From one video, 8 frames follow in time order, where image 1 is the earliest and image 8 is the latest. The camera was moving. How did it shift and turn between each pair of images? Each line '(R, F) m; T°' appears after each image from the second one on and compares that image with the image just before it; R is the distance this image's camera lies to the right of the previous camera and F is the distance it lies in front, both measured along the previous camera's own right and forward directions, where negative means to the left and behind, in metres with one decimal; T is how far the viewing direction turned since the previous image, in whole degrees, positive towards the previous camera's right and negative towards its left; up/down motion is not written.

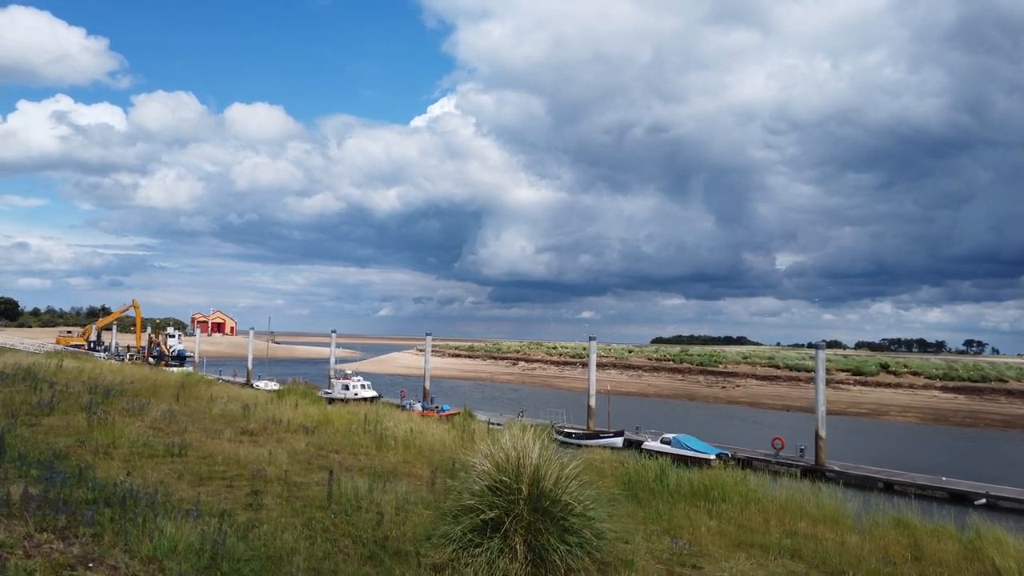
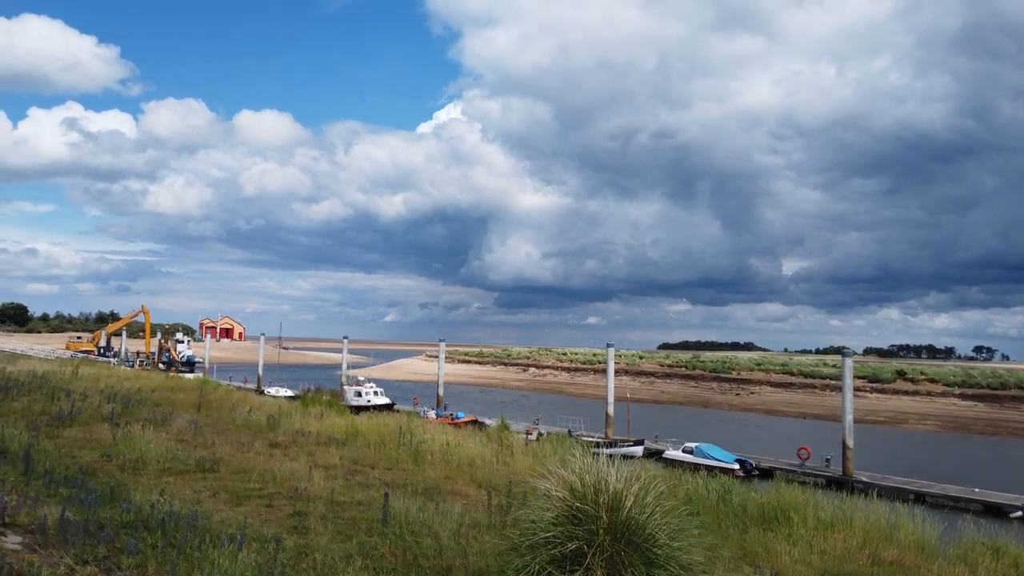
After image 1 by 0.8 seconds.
(-0.6, +0.5) m; -1°
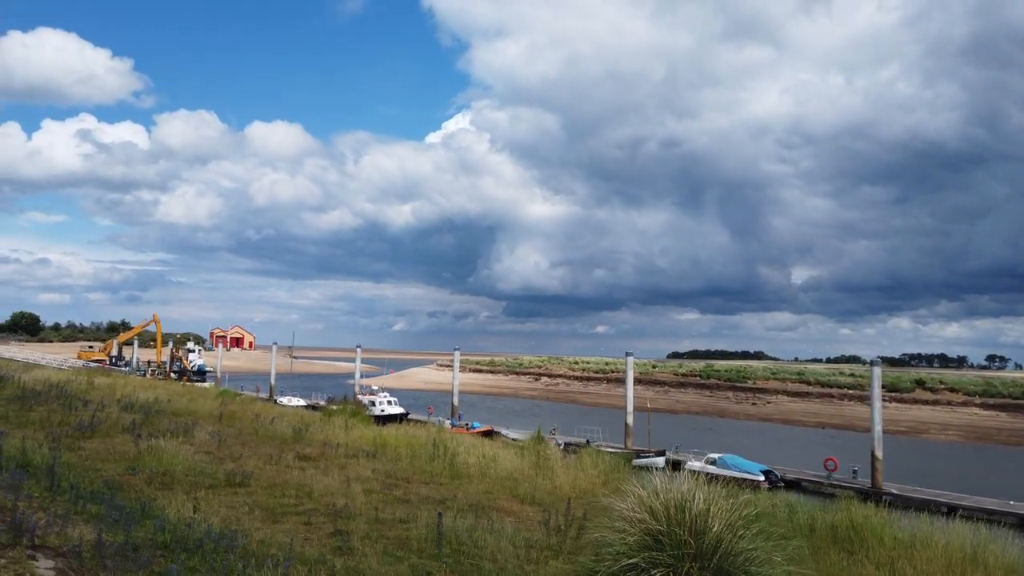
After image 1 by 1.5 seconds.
(-0.5, +0.5) m; -1°
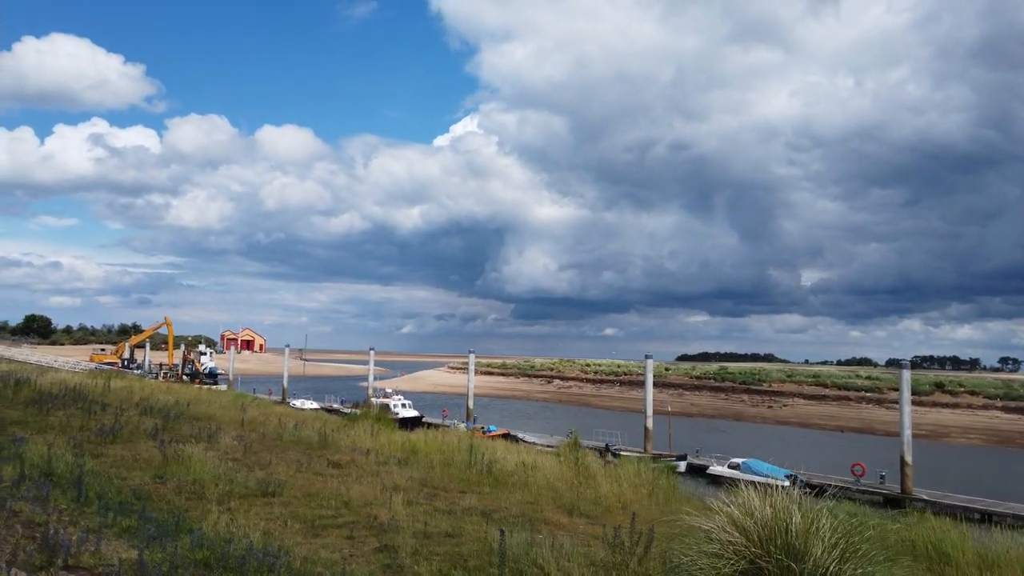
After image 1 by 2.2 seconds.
(-0.5, +0.4) m; -1°
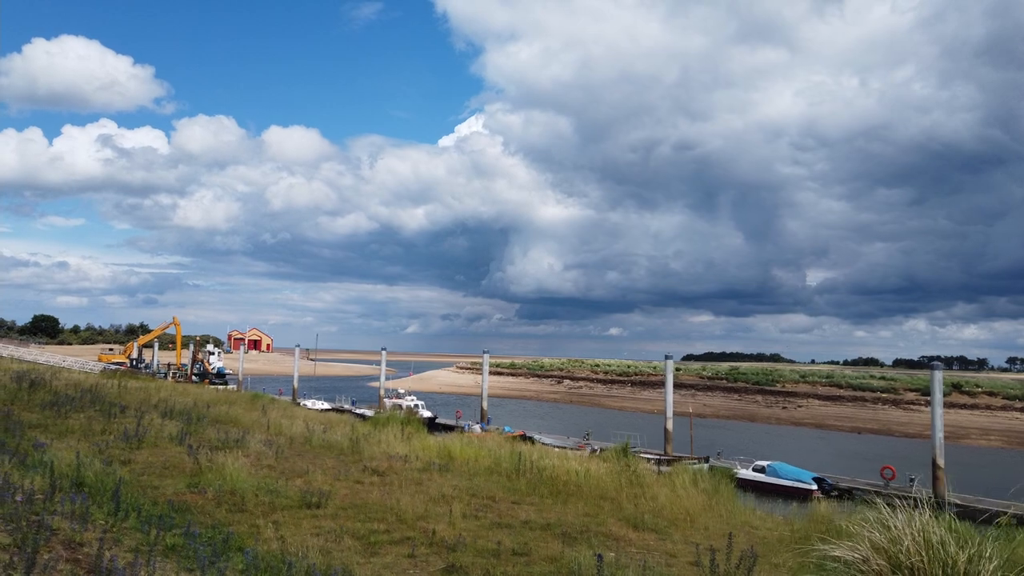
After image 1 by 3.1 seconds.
(-0.6, +0.6) m; -1°
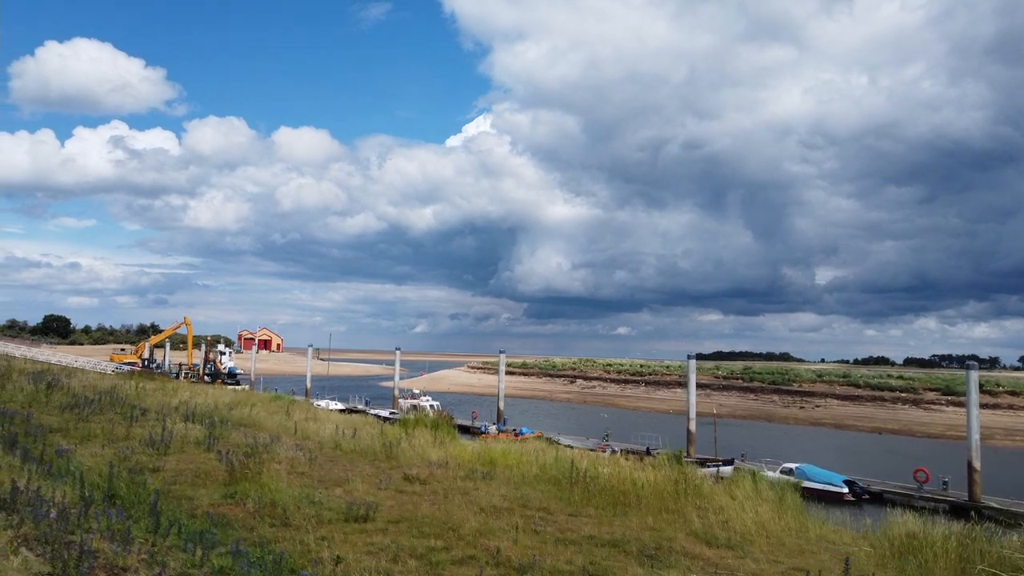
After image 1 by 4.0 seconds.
(-0.6, +0.6) m; -1°
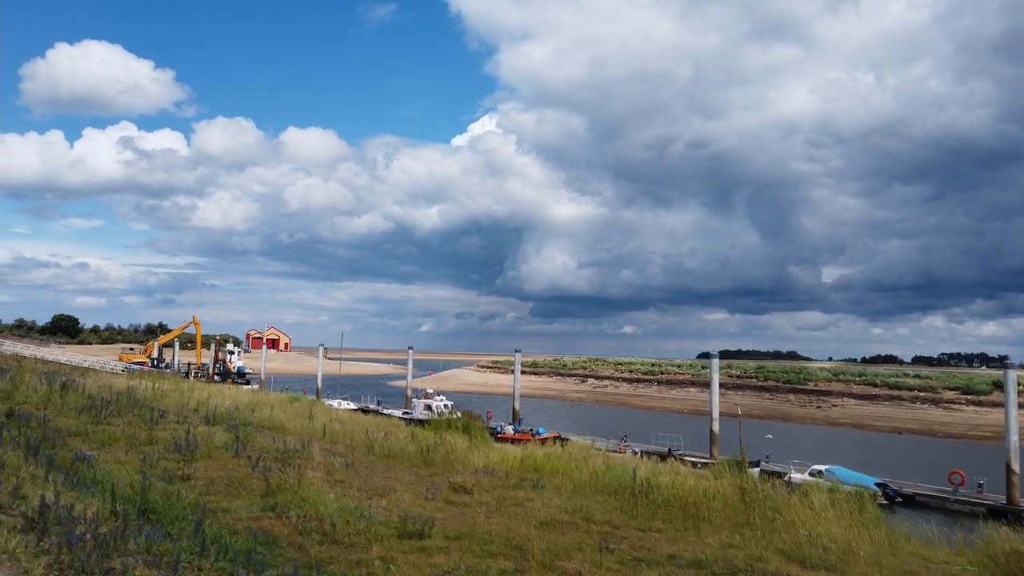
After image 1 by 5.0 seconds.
(-0.6, +0.7) m; -1°
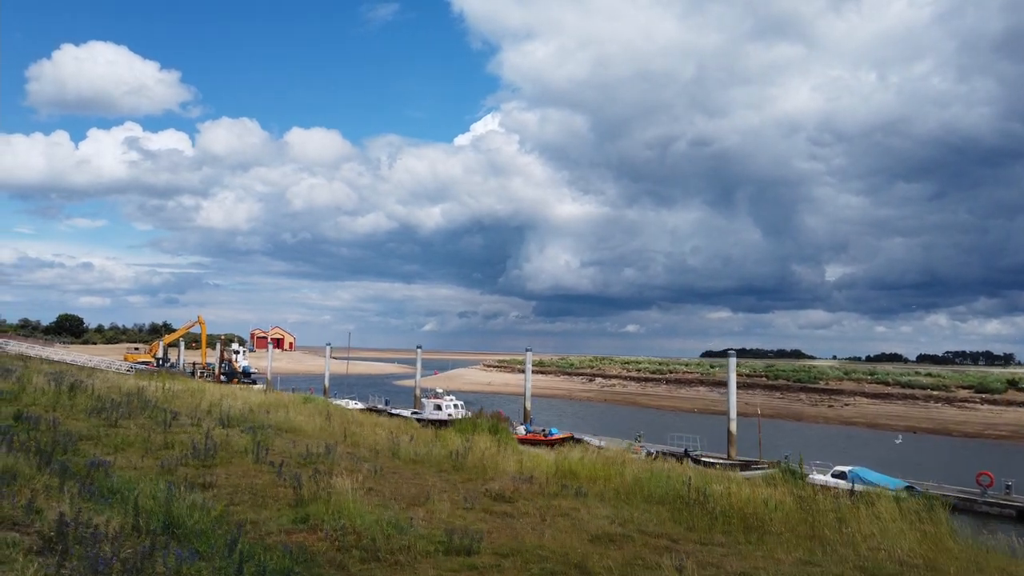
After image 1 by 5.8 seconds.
(-0.5, +0.6) m; 0°
